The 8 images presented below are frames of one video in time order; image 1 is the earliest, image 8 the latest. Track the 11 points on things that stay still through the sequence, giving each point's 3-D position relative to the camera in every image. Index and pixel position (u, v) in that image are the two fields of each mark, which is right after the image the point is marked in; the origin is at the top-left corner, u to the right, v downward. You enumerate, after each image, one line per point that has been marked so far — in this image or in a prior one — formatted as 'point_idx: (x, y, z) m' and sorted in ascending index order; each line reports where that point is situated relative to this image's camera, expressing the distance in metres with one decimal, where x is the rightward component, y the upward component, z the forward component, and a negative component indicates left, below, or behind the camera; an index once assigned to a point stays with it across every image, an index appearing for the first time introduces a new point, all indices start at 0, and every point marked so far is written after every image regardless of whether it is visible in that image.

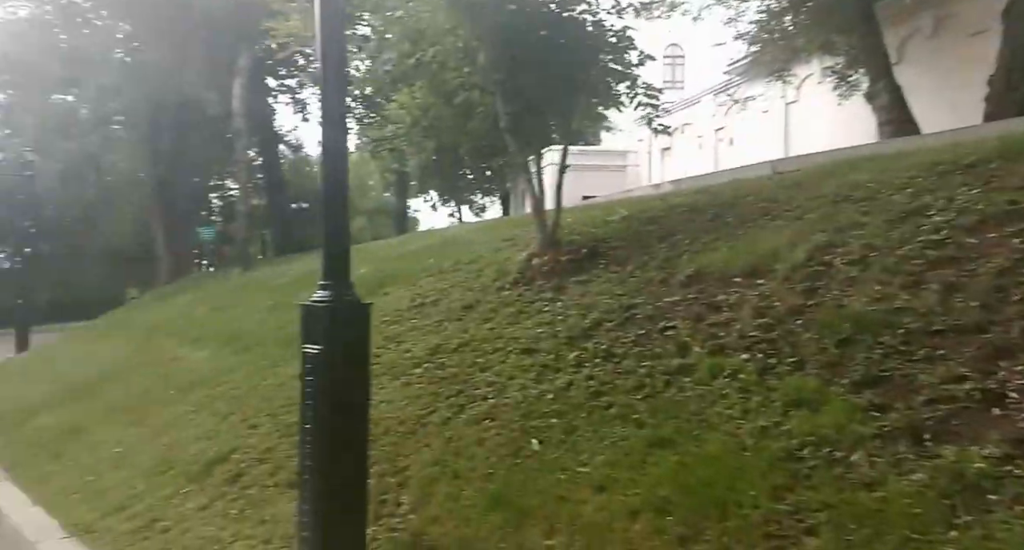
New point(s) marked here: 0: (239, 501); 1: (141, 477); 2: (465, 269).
0: (-1.2, -1.0, +3.6) m
1: (-2.0, -1.1, +4.3) m
2: (-0.3, 0.0, +5.7) m
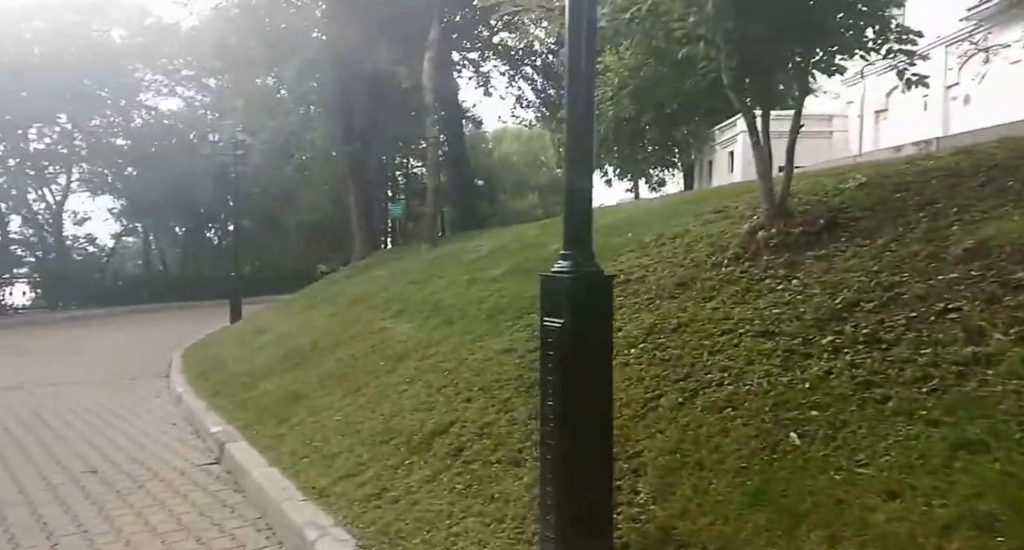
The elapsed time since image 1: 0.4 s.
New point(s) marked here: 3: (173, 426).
0: (-0.2, -0.9, +3.5) m
1: (-0.8, -1.0, +4.4) m
2: (+1.1, +0.2, +5.4) m
3: (-3.0, -1.5, +7.0) m
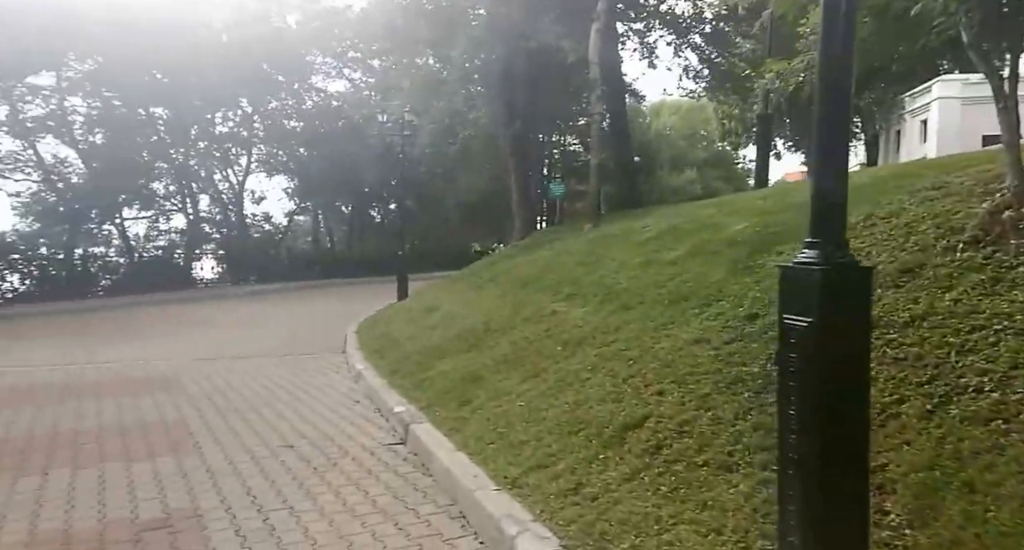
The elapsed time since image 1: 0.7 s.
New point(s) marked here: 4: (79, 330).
0: (+0.7, -0.9, +3.3) m
1: (+0.3, -0.9, +4.3) m
2: (+2.3, +0.3, +4.8) m
3: (-1.4, -1.3, +7.2) m
4: (-8.9, -1.1, +16.2) m
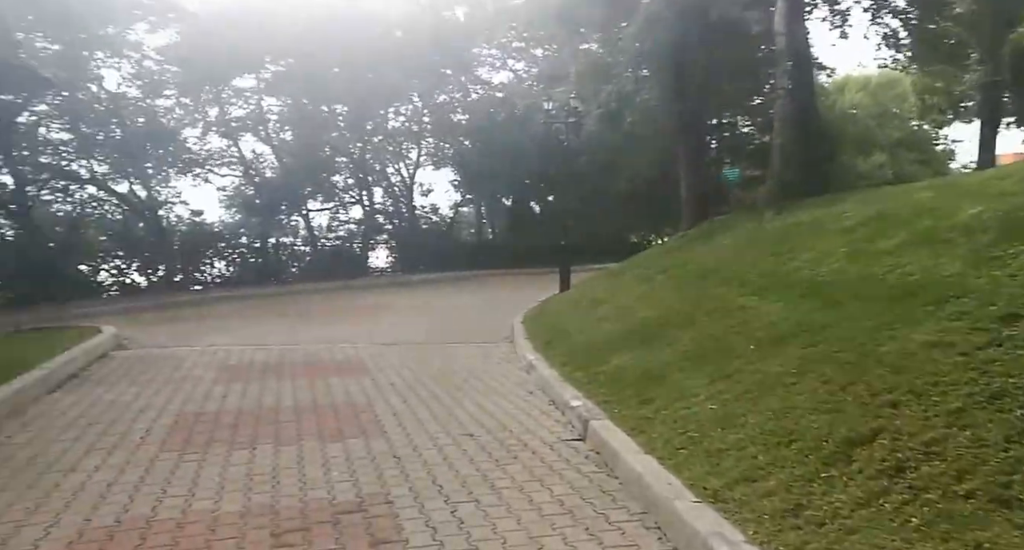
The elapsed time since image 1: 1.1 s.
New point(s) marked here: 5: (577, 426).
0: (+1.5, -0.8, +2.8) m
1: (+1.3, -0.8, +3.8) m
2: (+3.4, +0.4, +3.9) m
3: (+0.2, -1.2, +7.0) m
4: (-5.4, -0.8, +17.3) m
5: (+0.5, -1.2, +6.1) m
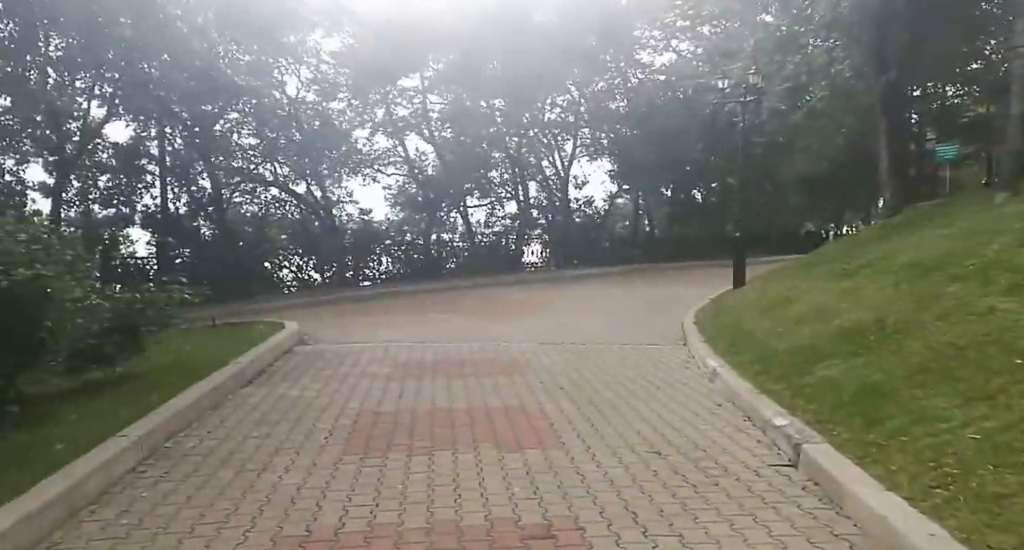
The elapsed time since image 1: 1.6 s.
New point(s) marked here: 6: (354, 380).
0: (+2.1, -0.8, +1.8) m
1: (+2.1, -0.8, +2.9) m
2: (+4.3, +0.4, +2.6) m
3: (+1.8, -1.2, +6.2) m
4: (-1.7, -0.8, +17.4) m
5: (+1.9, -1.2, +5.3) m
6: (-1.7, -1.1, +8.2) m
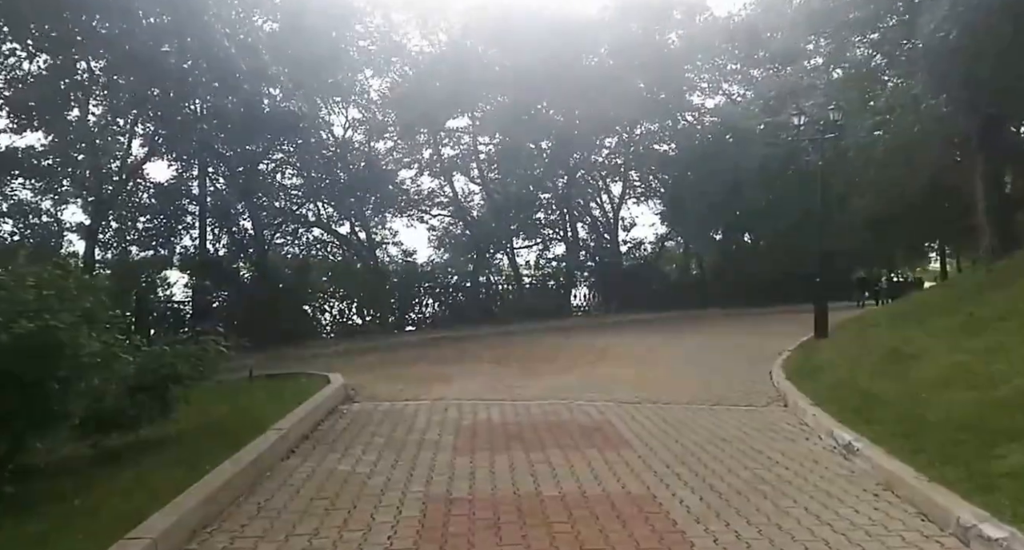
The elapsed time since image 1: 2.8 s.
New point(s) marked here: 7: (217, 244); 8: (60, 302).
0: (+2.6, -1.0, +0.5) m
1: (+2.7, -1.0, +1.5) m
2: (+4.8, +0.2, +1.2) m
3: (+2.4, -1.5, +4.9) m
4: (-0.5, -1.7, +16.2) m
5: (+2.5, -1.5, +3.9) m
6: (-0.9, -1.6, +7.0) m
7: (-7.5, +0.8, +19.7) m
8: (-3.2, -0.2, +5.6) m
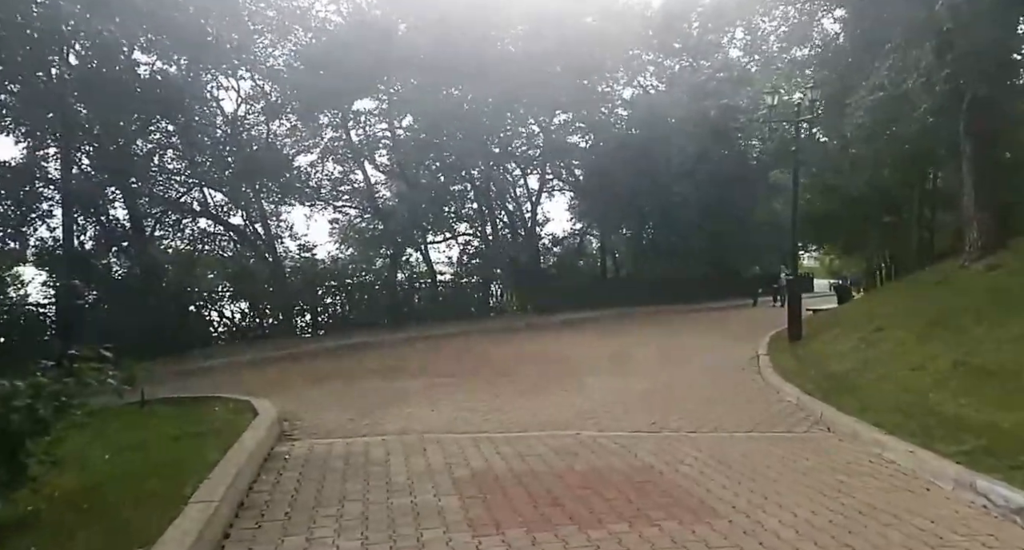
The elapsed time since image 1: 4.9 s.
0: (+3.8, -1.0, -1.1) m
1: (+3.7, -1.1, -0.1) m
2: (+5.9, +0.2, -0.1) m
3: (+3.0, -1.5, +3.2) m
4: (-1.6, -1.7, +14.0) m
5: (+3.2, -1.5, +2.3) m
6: (-0.6, -1.6, +4.9) m
7: (-9.0, +0.8, +16.4) m
8: (-2.7, -0.2, +3.1) m
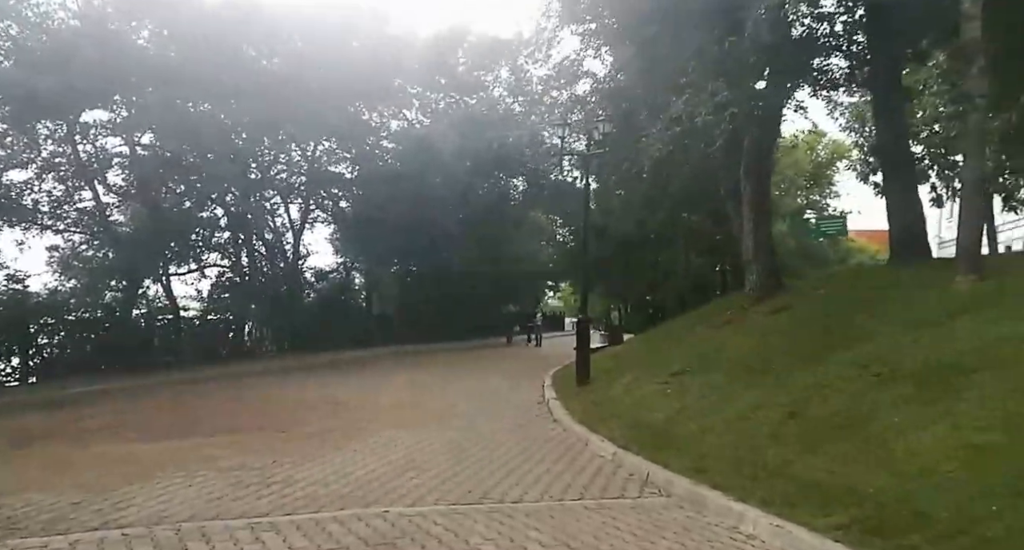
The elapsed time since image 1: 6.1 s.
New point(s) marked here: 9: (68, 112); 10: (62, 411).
0: (+4.7, -1.1, -1.1) m
1: (+4.3, -1.2, -0.1) m
2: (+6.3, 0.0, +0.6) m
3: (+2.6, -1.8, +2.8) m
4: (-5.1, -2.3, +11.6) m
5: (+3.1, -1.7, +2.0) m
6: (-1.4, -1.8, +3.2) m
7: (-12.9, +0.3, +11.8) m
8: (-2.8, -0.3, +0.9) m
9: (-11.3, +4.3, +19.8) m
10: (-8.0, -2.4, +13.6) m
